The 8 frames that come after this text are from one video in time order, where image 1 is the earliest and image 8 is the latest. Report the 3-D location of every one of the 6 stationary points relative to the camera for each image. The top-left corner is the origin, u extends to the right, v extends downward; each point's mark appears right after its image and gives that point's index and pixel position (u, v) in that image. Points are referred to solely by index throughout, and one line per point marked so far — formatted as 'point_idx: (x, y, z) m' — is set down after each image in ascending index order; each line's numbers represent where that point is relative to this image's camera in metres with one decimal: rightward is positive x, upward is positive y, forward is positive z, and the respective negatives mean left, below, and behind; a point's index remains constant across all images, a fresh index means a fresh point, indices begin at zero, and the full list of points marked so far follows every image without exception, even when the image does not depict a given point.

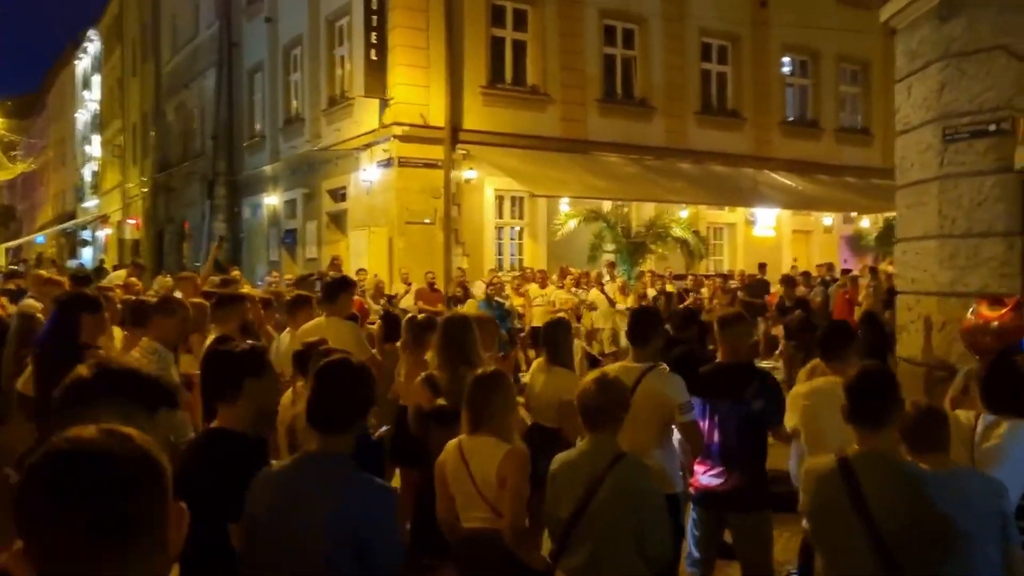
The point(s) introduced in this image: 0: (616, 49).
0: (+2.0, +4.6, +17.8) m
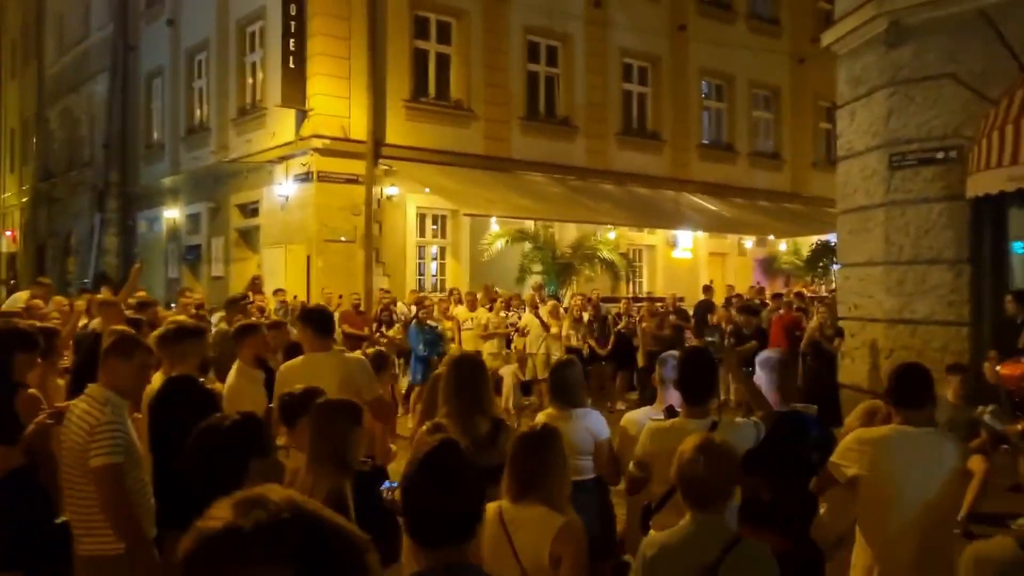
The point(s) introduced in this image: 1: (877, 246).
0: (+0.5, +4.2, +17.5) m
1: (+3.9, +0.5, +9.8) m
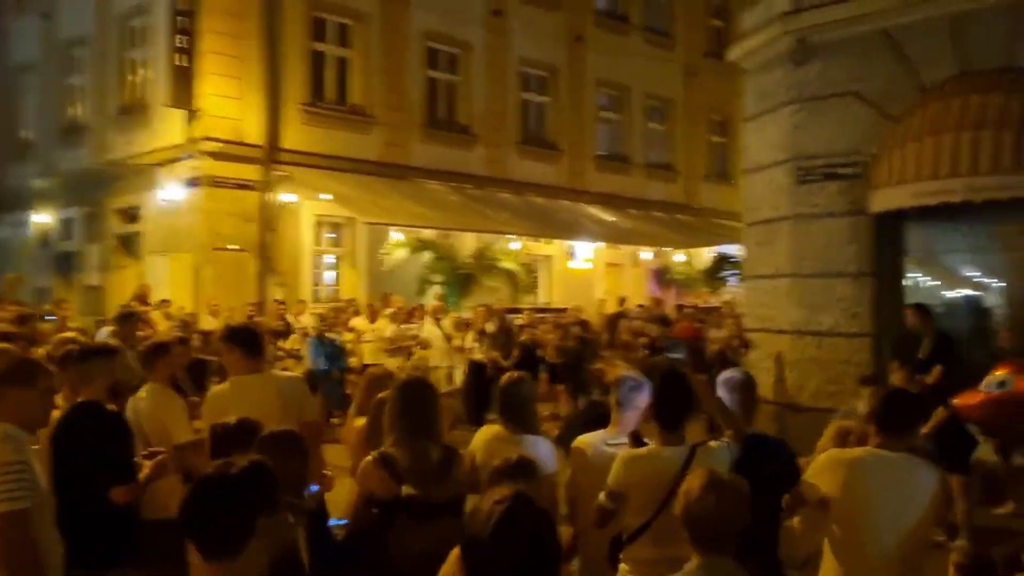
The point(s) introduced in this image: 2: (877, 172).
0: (-1.4, +4.0, +17.3) m
1: (+2.9, +0.3, +10.0) m
2: (+3.5, +1.1, +9.0) m
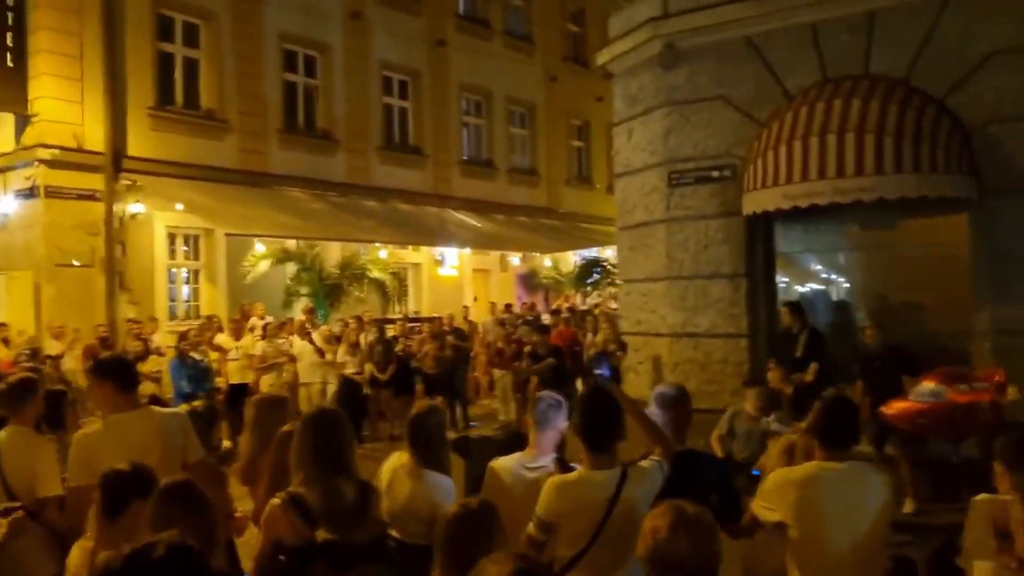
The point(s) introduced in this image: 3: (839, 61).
0: (-3.9, +3.8, +16.6) m
1: (+1.6, +0.3, +10.1) m
2: (+2.3, +1.1, +9.2) m
3: (+3.1, +2.2, +8.8) m
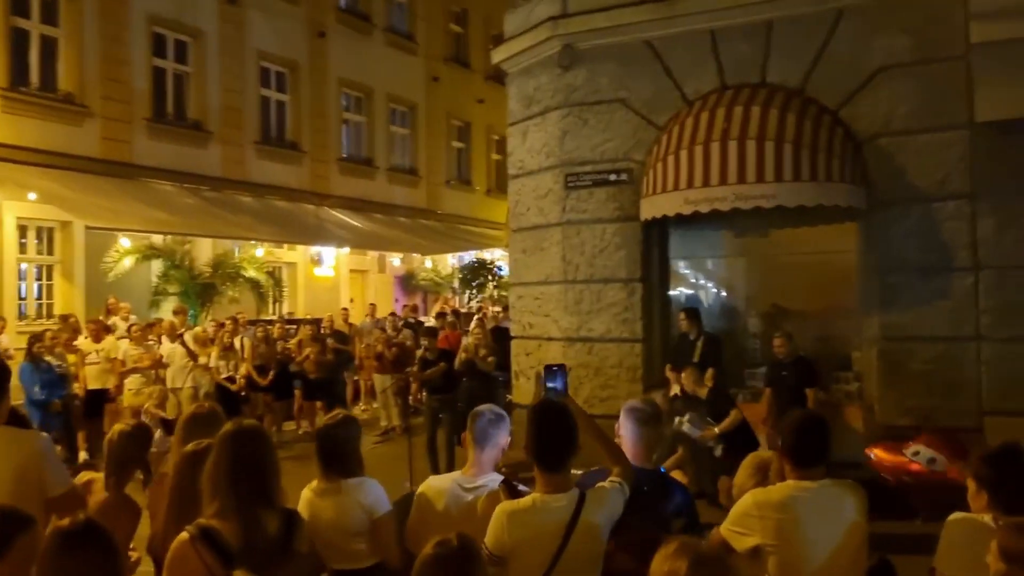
0: (-5.8, +3.8, +15.6) m
1: (+0.4, +0.3, +9.9) m
2: (+1.3, +1.1, +9.1) m
3: (+2.2, +2.1, +8.9) m
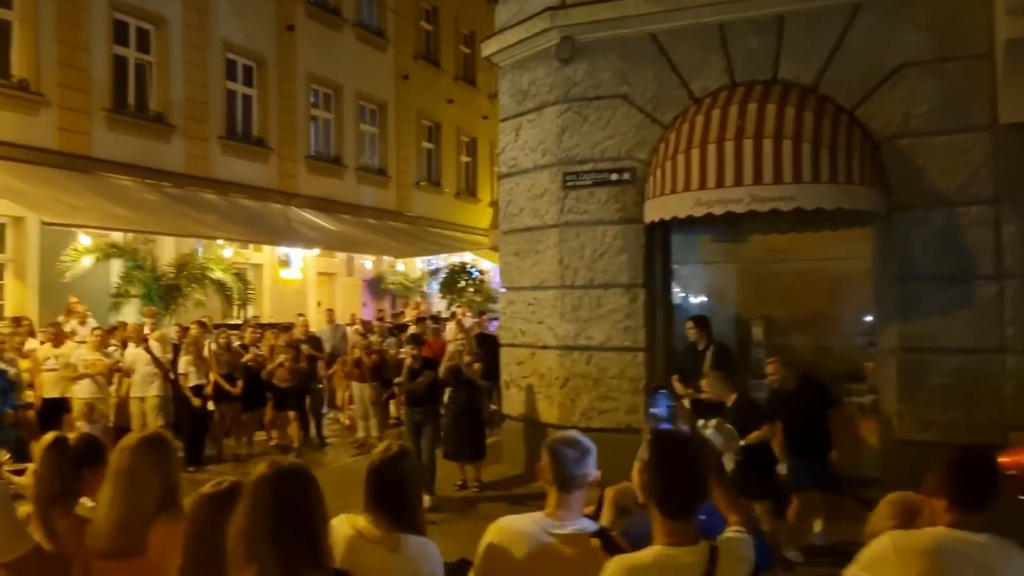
0: (-6.1, +3.8, +14.8) m
1: (+0.4, +0.2, +9.4) m
2: (+1.3, +1.0, +8.6) m
3: (+2.1, +2.0, +8.4) m
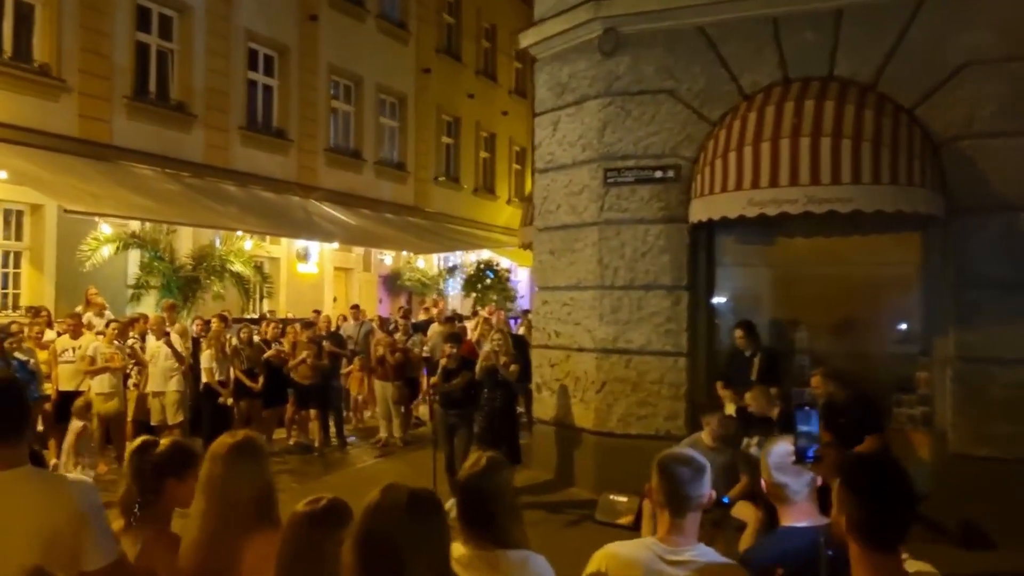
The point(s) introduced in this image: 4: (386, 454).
0: (-5.7, +4.0, +14.5) m
1: (+0.7, +0.2, +9.1) m
2: (+1.7, +1.0, +8.3) m
3: (+2.5, +2.0, +8.1) m
4: (-1.5, -1.9, +10.8) m
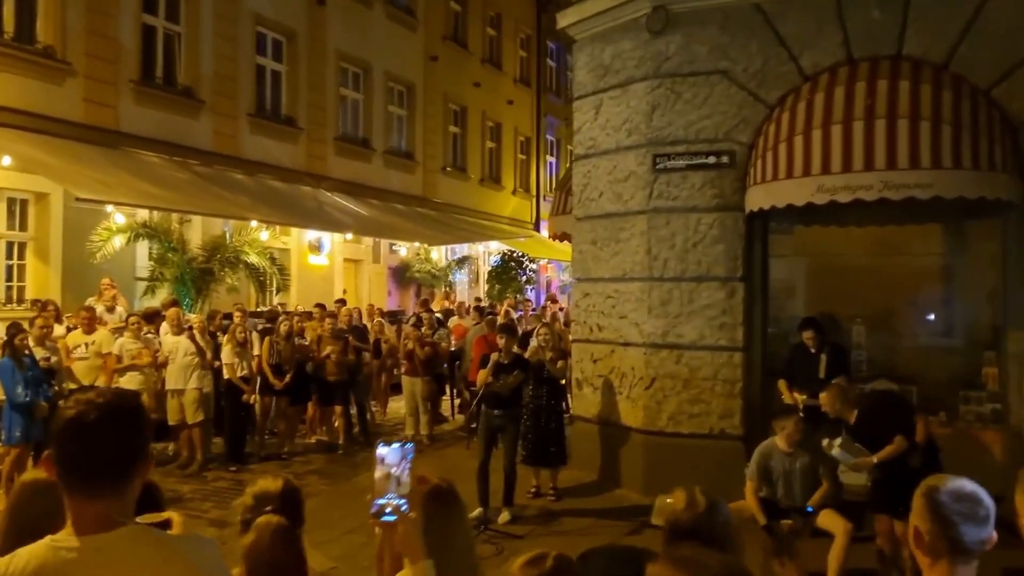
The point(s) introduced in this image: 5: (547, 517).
0: (-5.4, +4.1, +13.9) m
1: (+1.1, +0.3, +8.6) m
2: (+2.1, +1.1, +7.9) m
3: (+2.9, +2.1, +7.7) m
4: (-1.1, -1.9, +10.4) m
5: (+0.3, -2.0, +7.9) m
